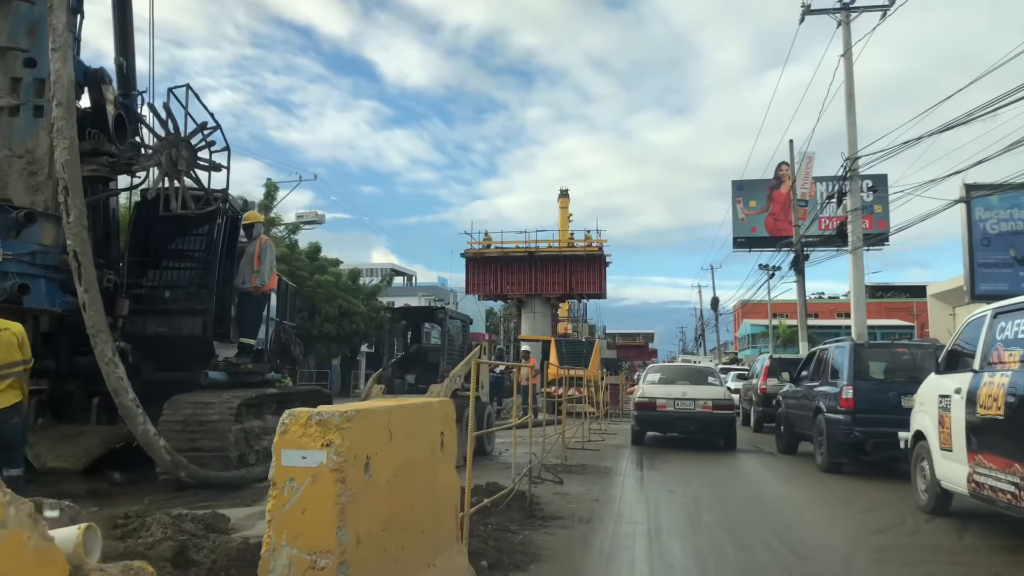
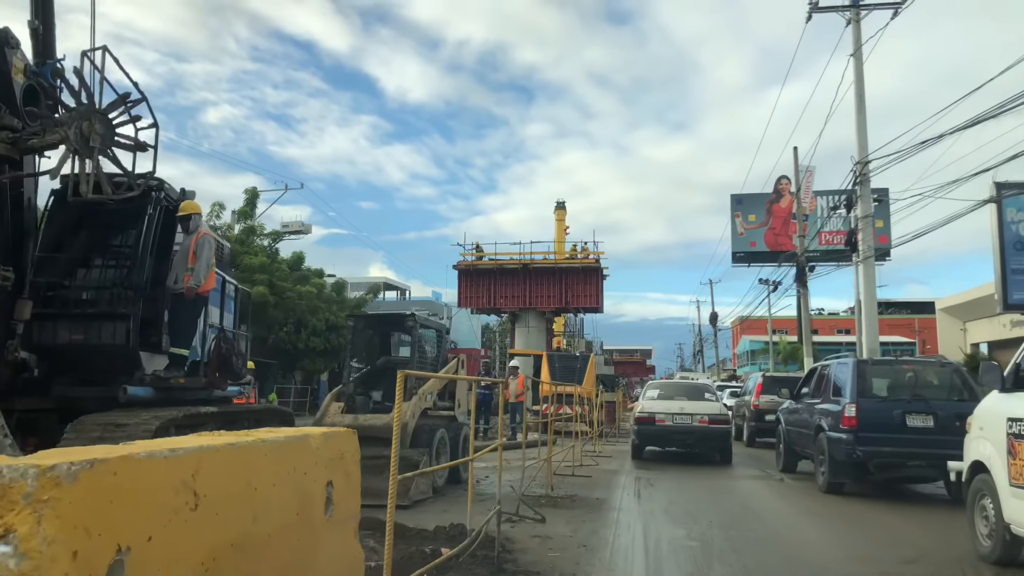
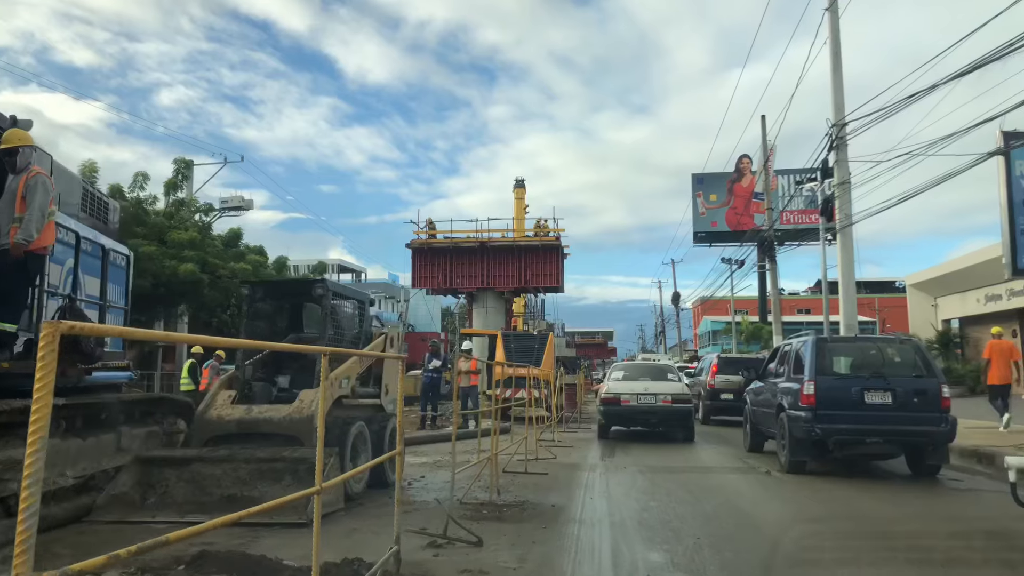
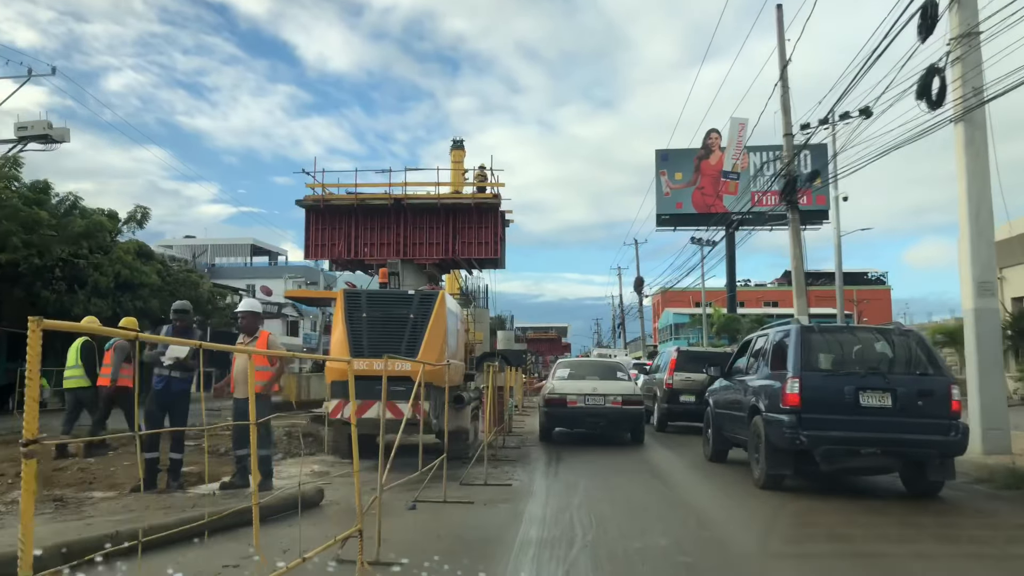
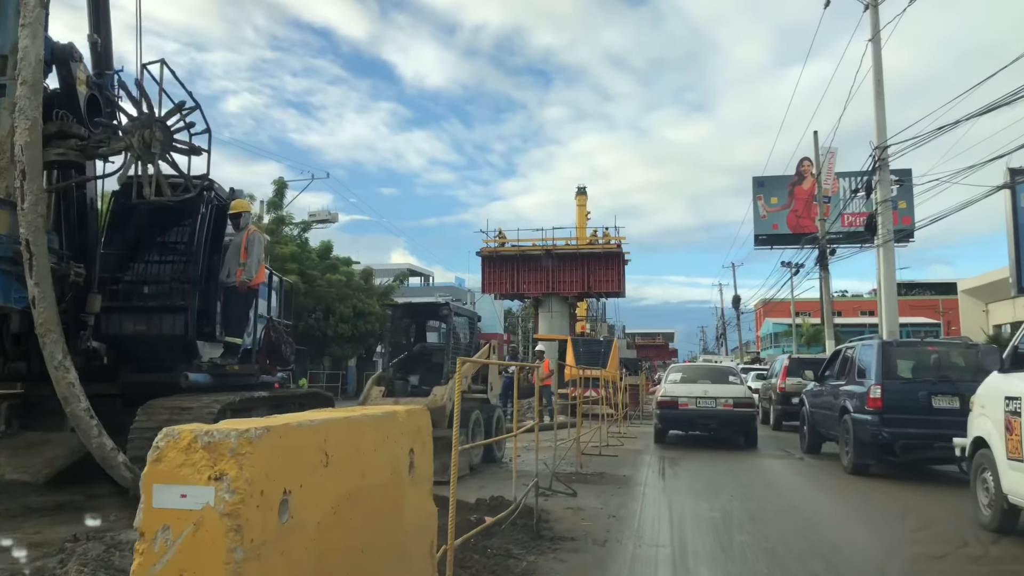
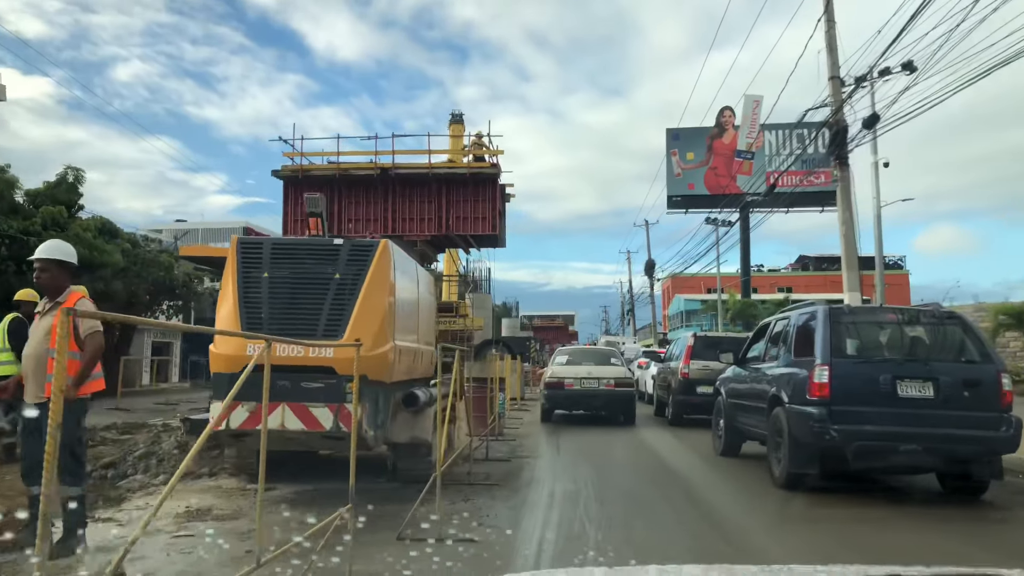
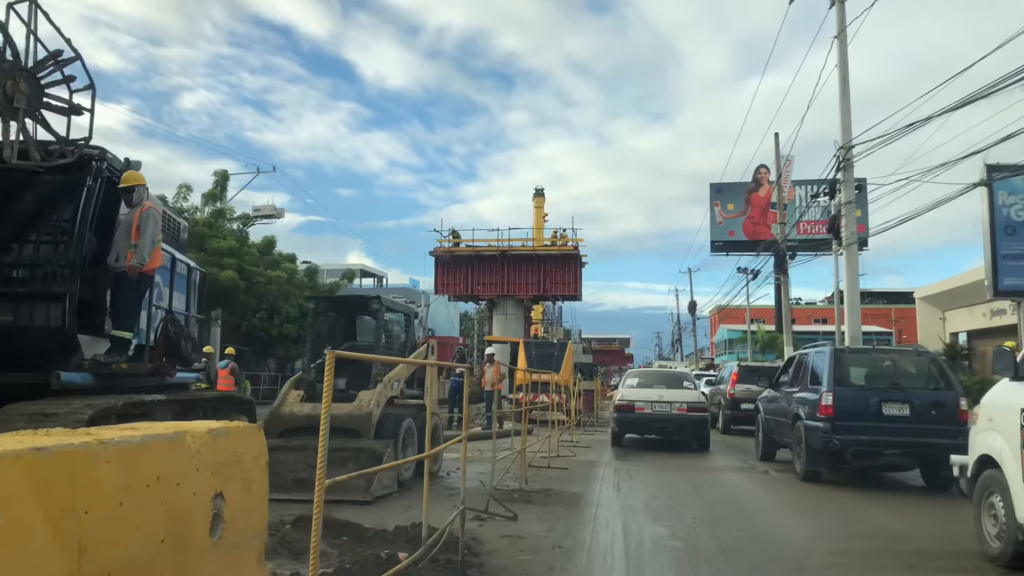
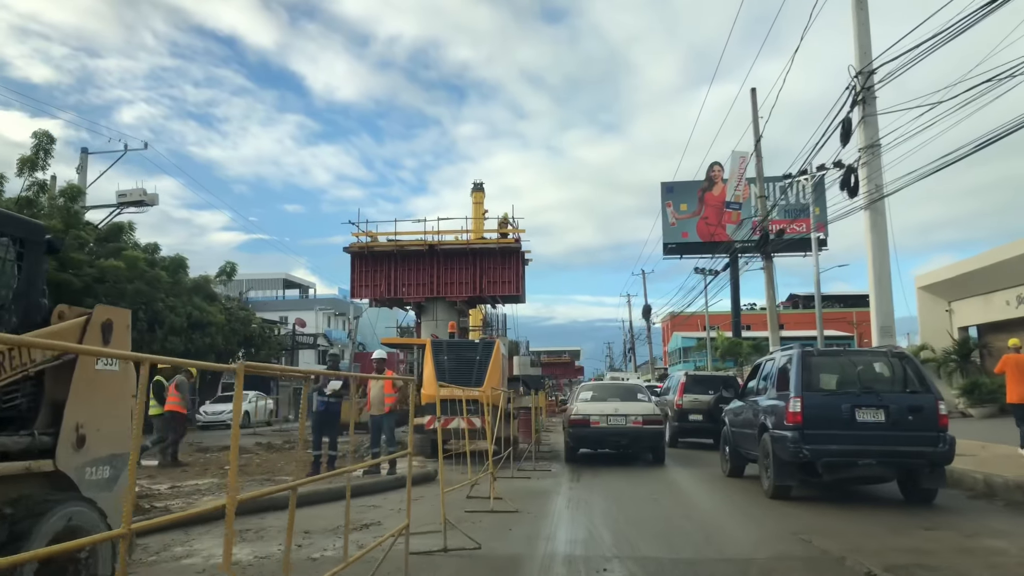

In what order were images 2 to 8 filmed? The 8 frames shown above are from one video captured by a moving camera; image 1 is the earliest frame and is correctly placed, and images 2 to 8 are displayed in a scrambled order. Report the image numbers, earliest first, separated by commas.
5, 2, 7, 3, 8, 4, 6
